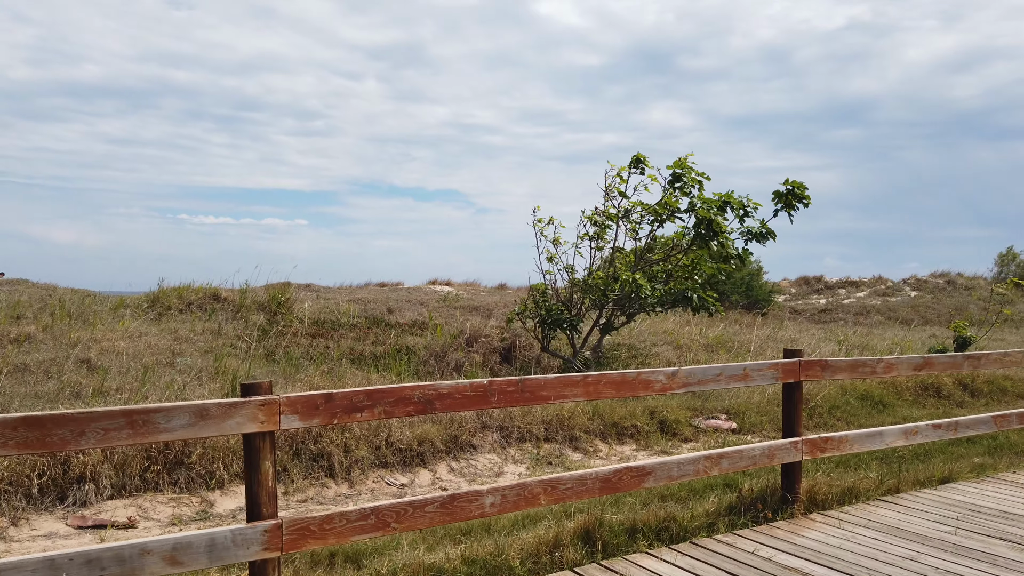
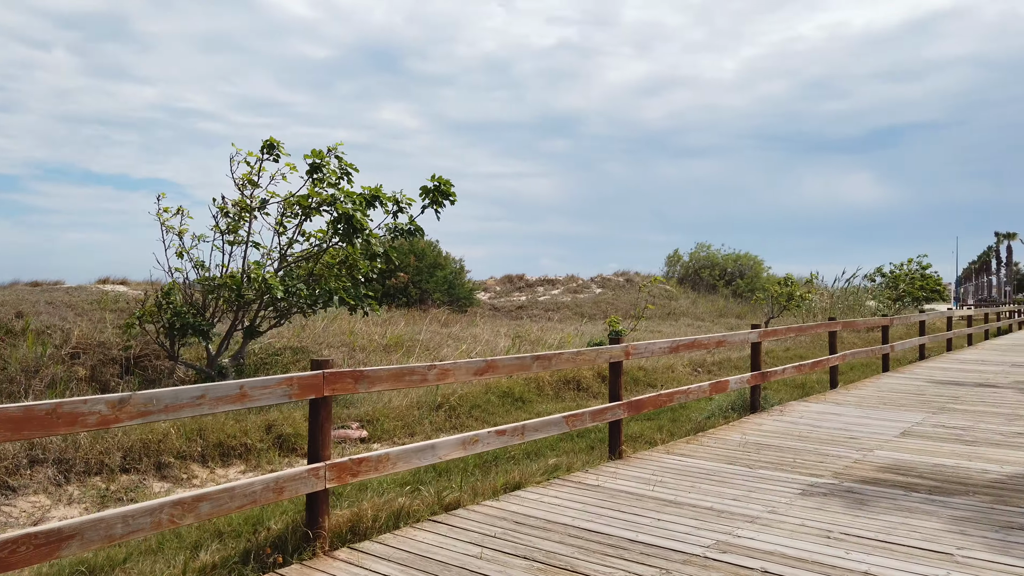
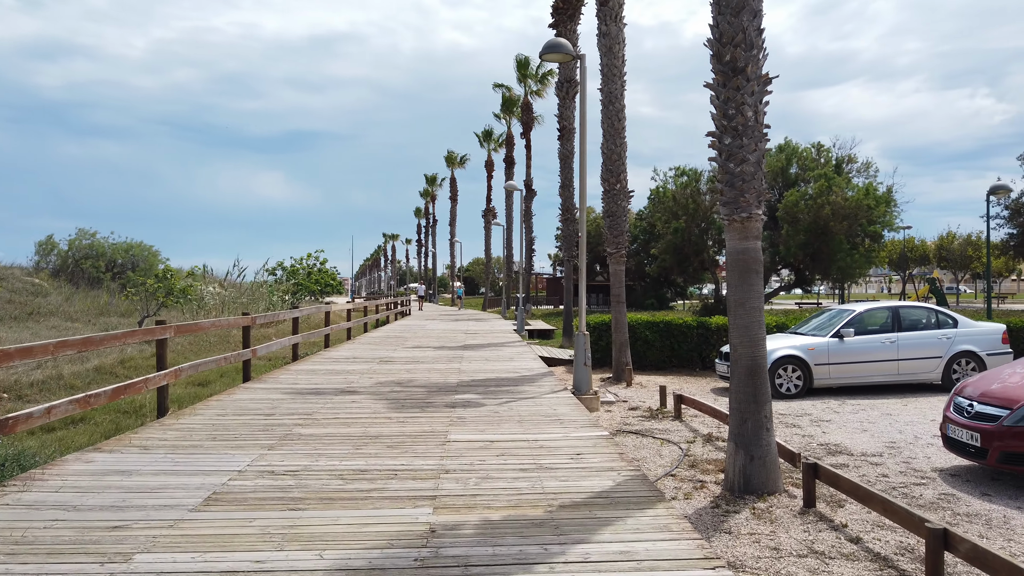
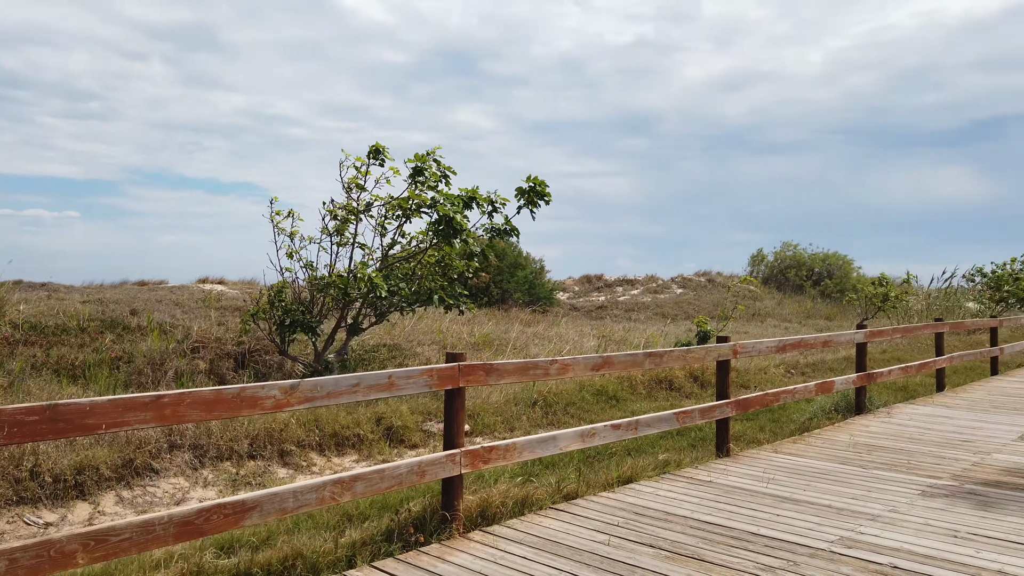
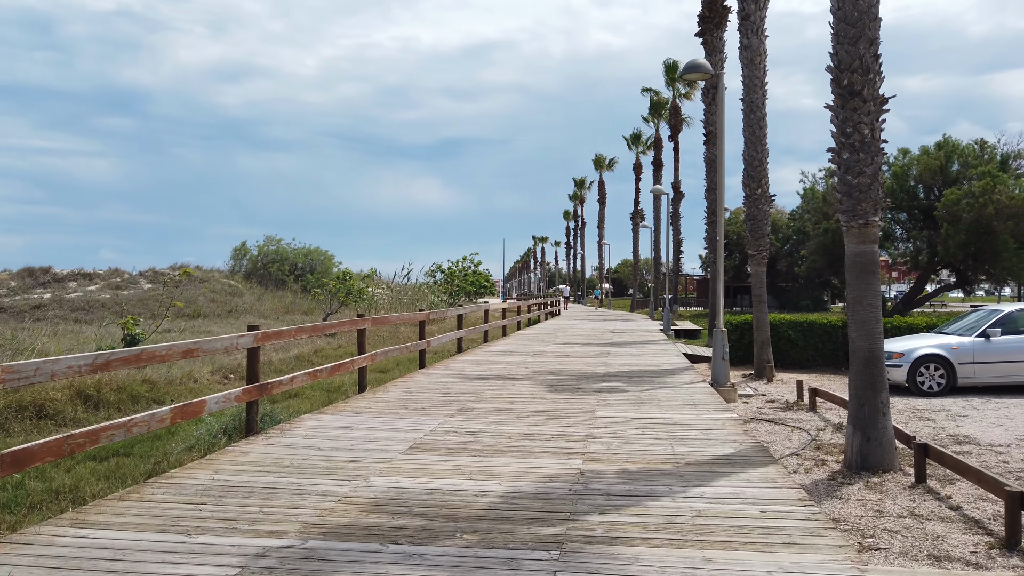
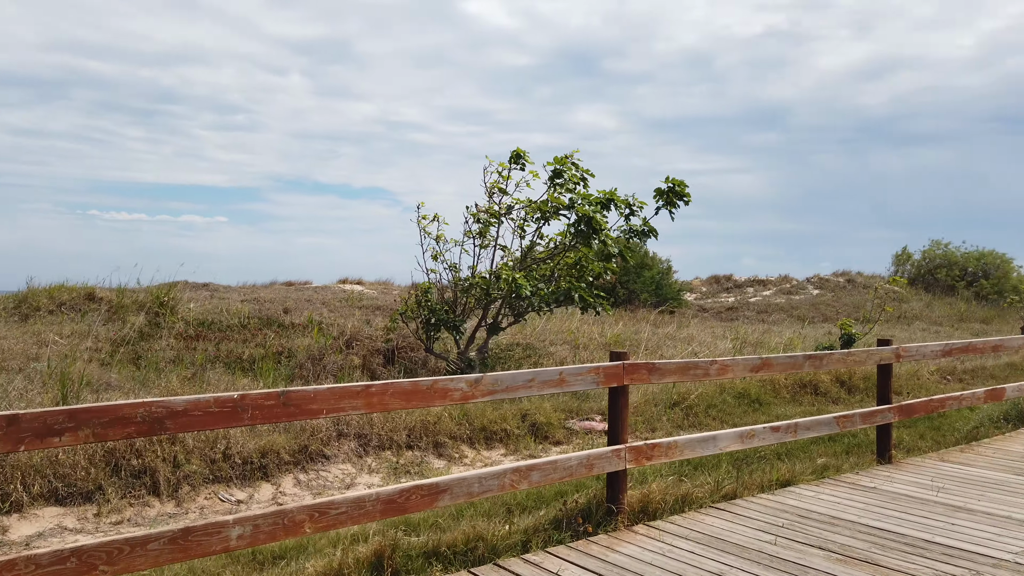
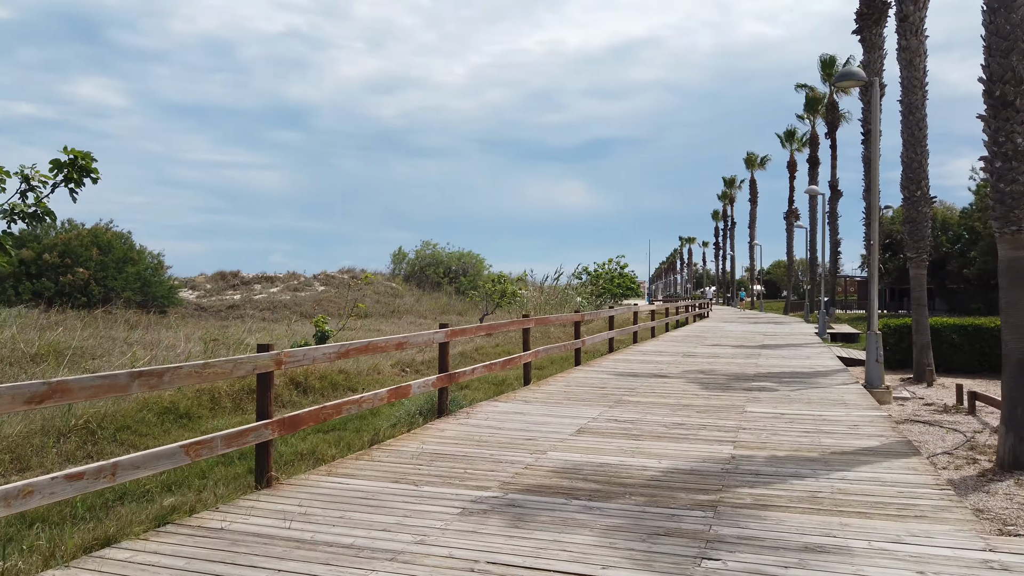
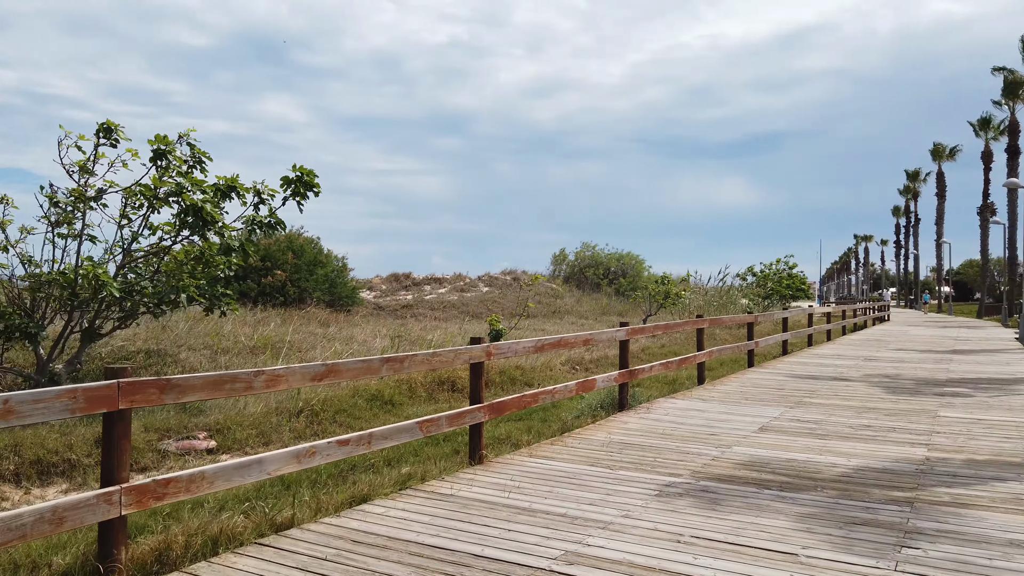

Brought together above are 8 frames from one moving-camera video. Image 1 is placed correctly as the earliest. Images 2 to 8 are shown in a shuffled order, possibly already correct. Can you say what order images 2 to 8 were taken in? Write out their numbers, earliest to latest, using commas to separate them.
6, 4, 2, 8, 7, 5, 3
